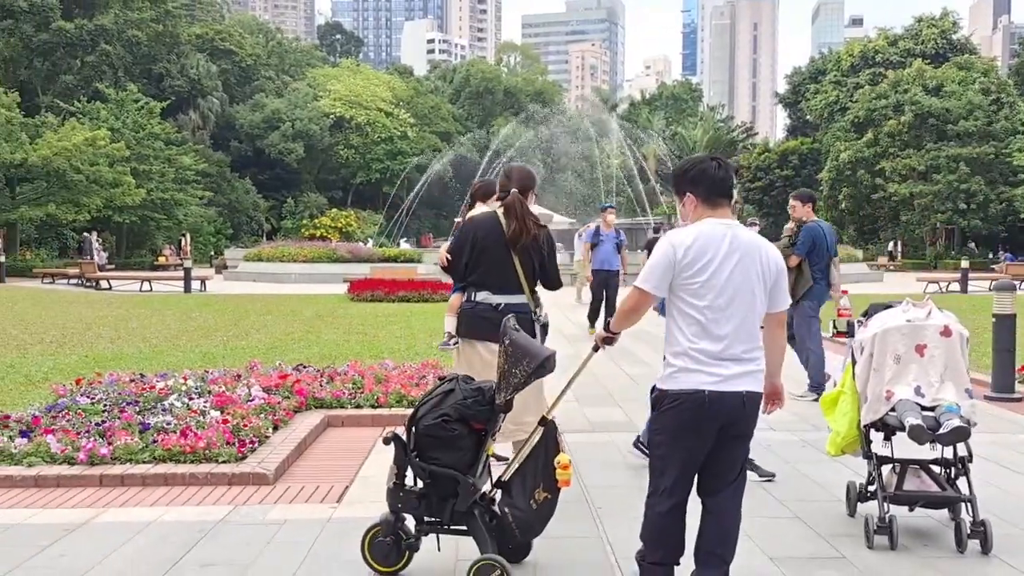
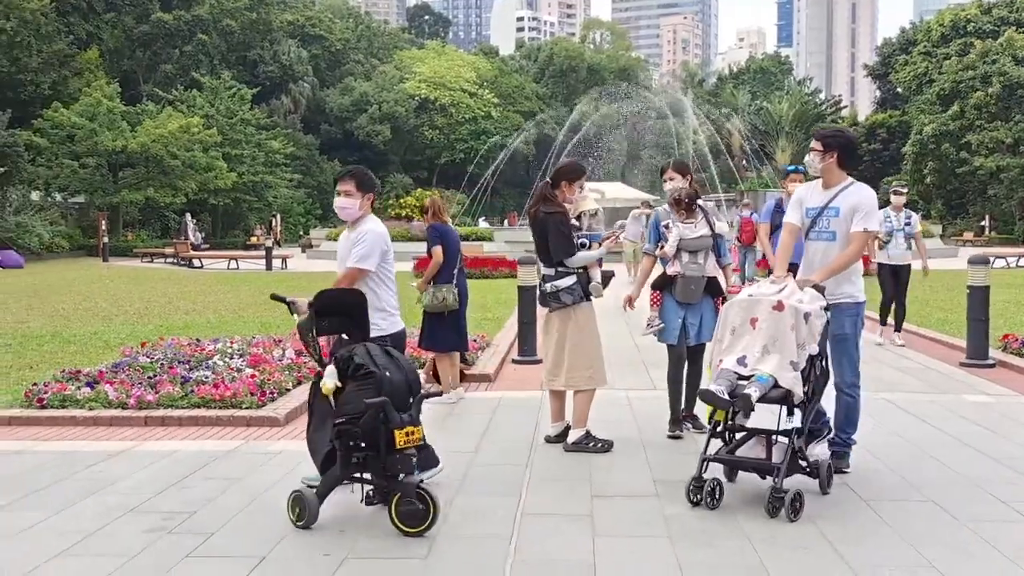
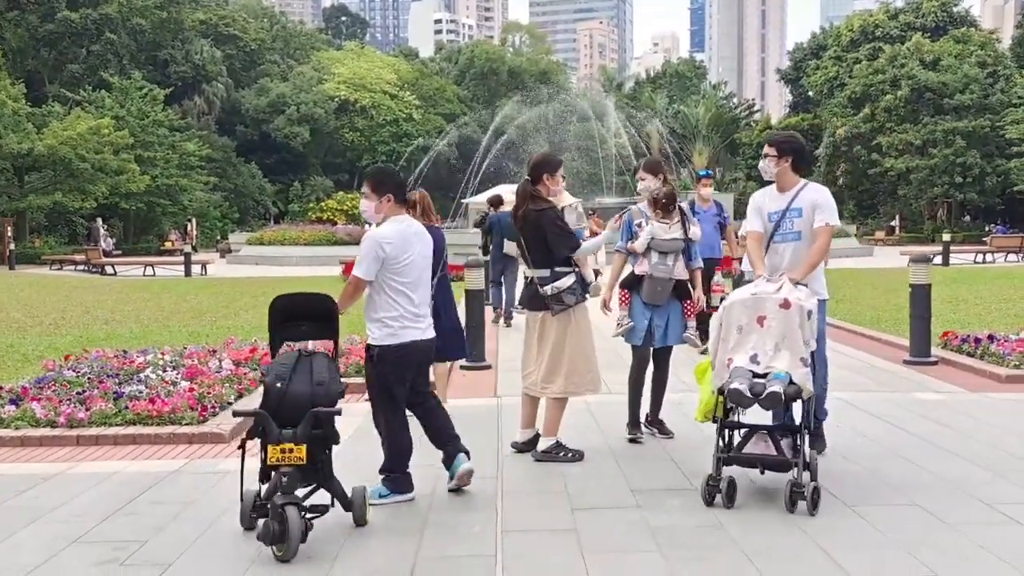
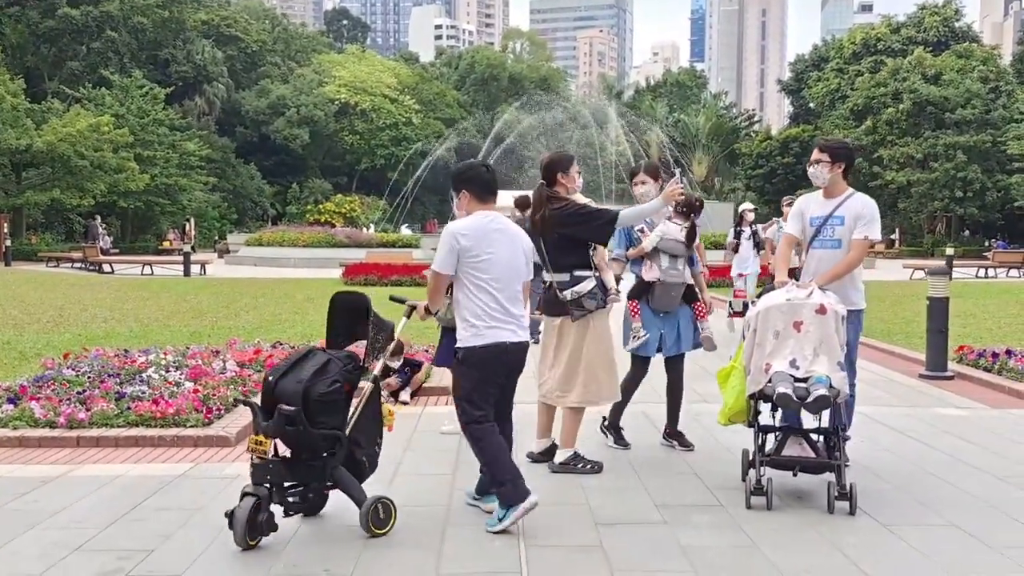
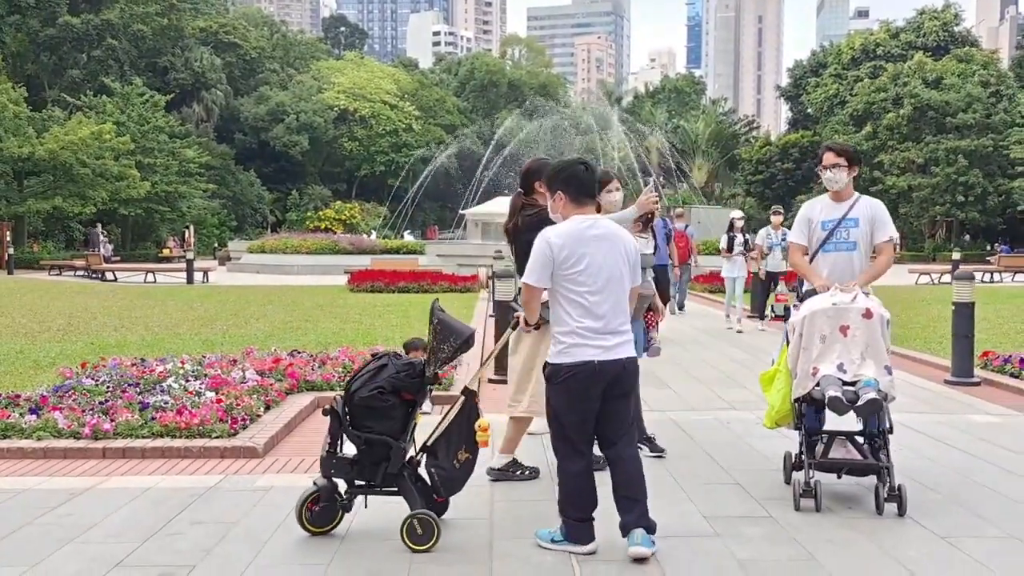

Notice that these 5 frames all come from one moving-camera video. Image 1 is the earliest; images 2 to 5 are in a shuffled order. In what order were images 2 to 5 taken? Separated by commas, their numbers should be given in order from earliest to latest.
5, 4, 3, 2
